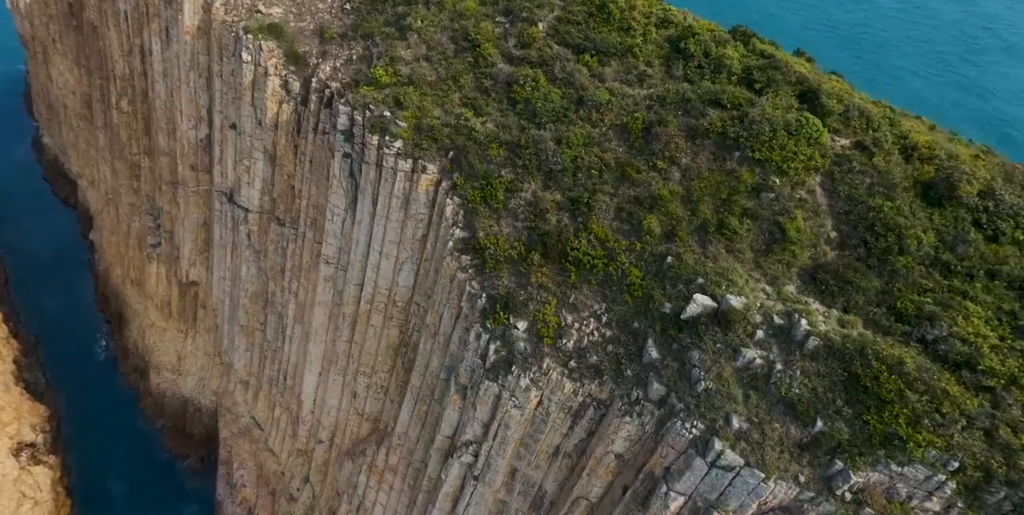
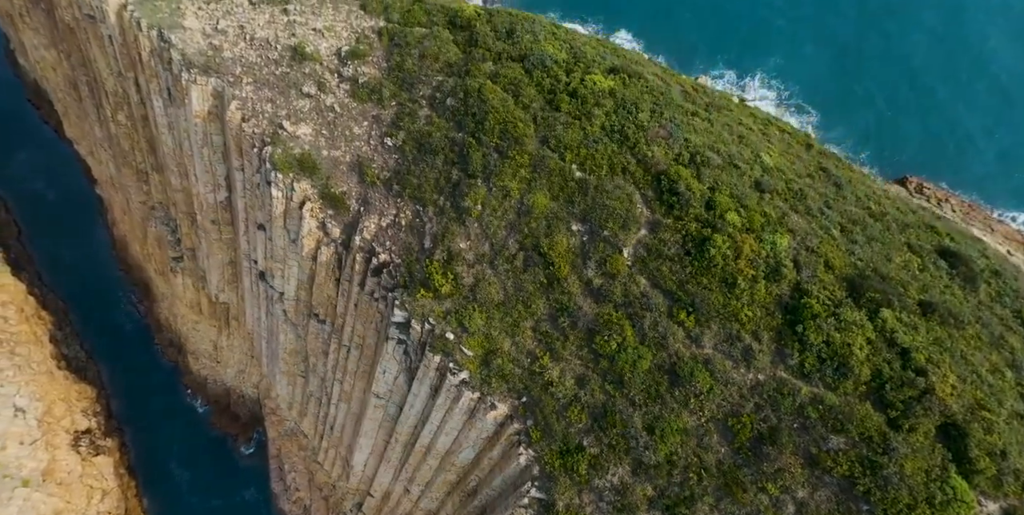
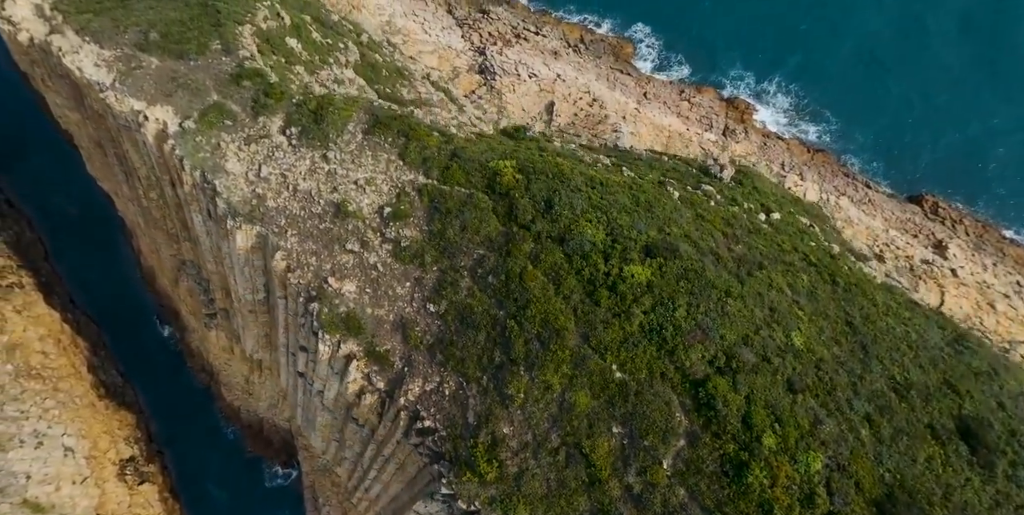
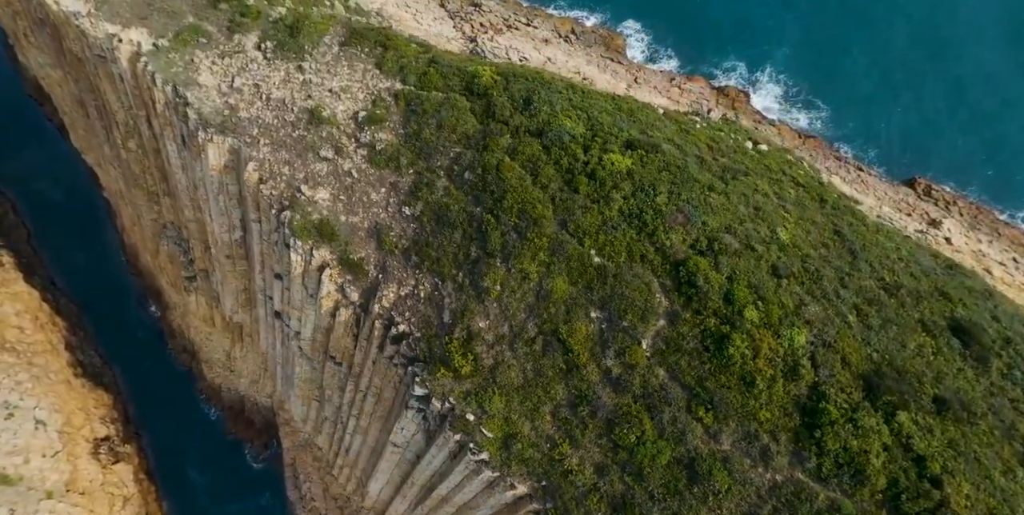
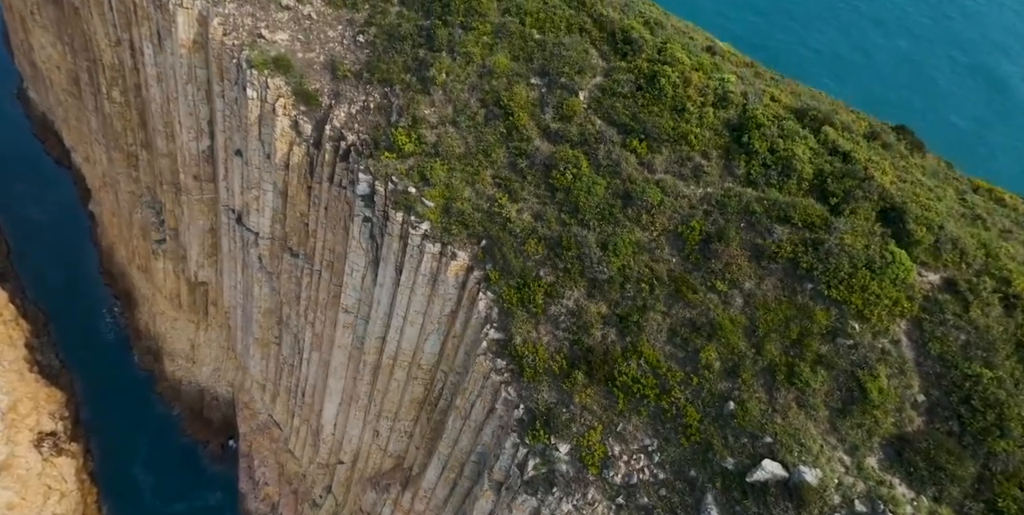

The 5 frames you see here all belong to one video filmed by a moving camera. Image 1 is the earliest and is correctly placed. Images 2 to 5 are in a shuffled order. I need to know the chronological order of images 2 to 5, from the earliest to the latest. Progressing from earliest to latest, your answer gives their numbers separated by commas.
5, 2, 4, 3
